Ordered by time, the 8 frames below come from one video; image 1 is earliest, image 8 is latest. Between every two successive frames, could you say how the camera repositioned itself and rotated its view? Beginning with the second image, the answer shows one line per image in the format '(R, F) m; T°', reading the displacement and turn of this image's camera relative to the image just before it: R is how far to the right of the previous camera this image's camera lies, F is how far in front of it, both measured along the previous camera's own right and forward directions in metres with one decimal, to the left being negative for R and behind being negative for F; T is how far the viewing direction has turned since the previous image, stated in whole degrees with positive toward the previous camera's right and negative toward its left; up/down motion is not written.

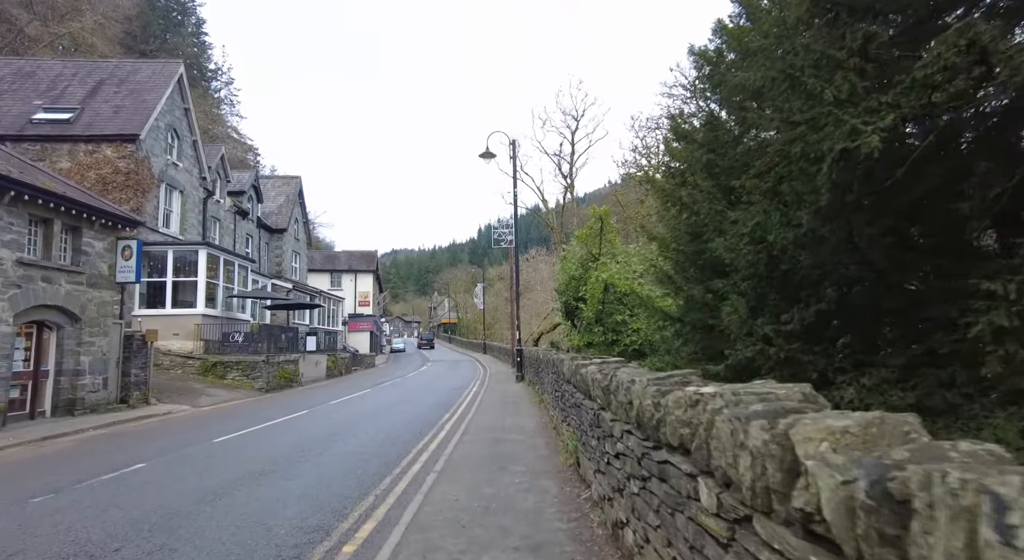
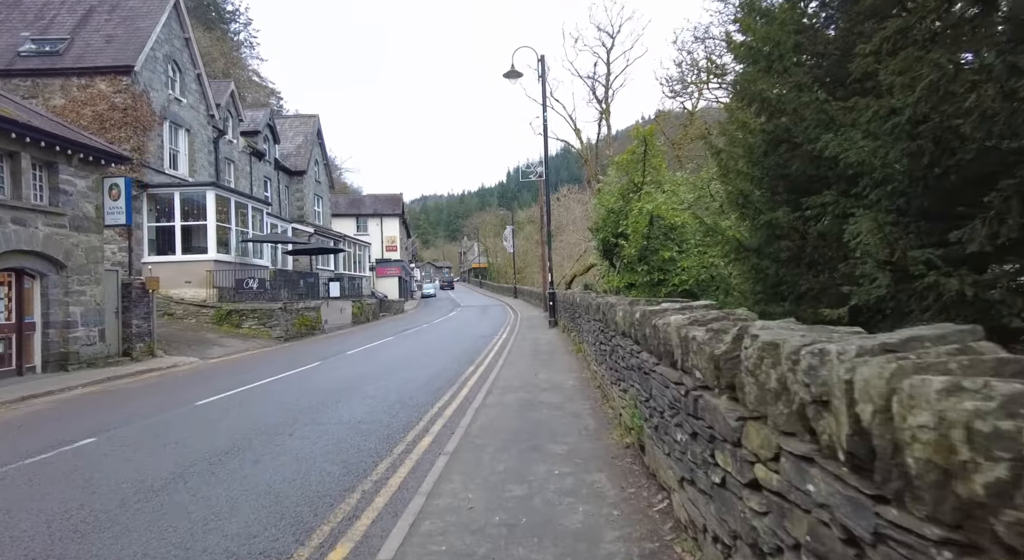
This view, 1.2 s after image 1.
(0.0, +1.8) m; -3°
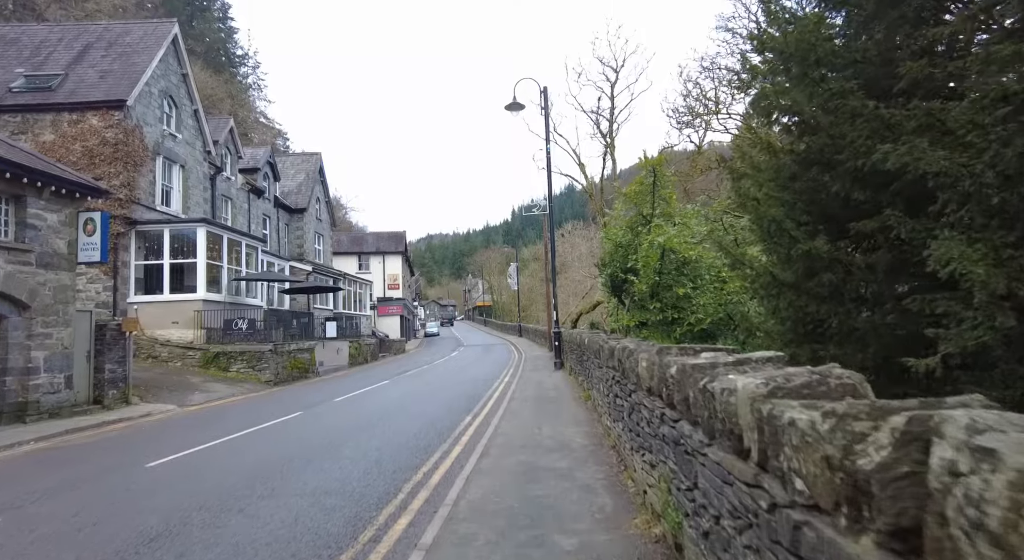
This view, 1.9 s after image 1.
(+0.1, +1.0) m; -1°
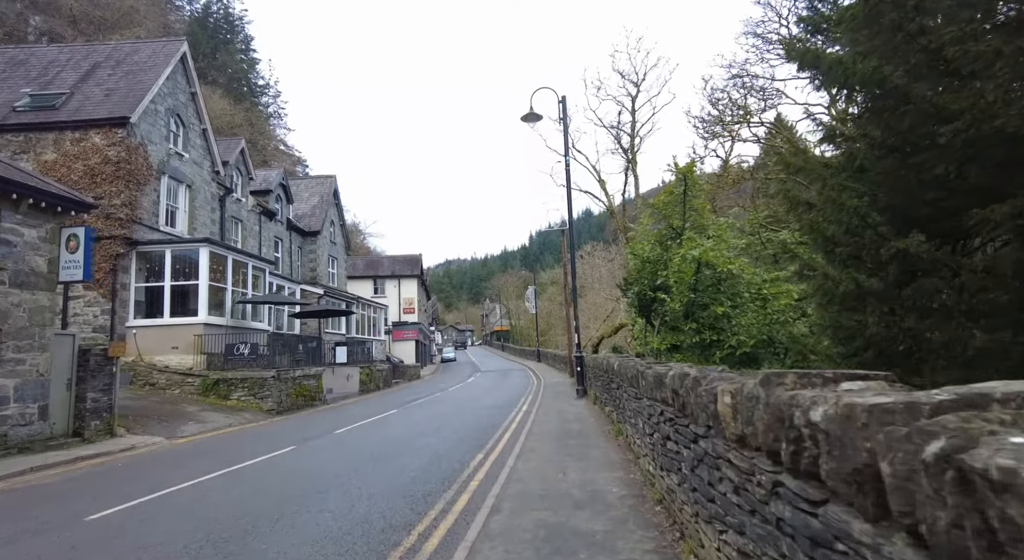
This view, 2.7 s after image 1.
(0.0, +1.3) m; -2°
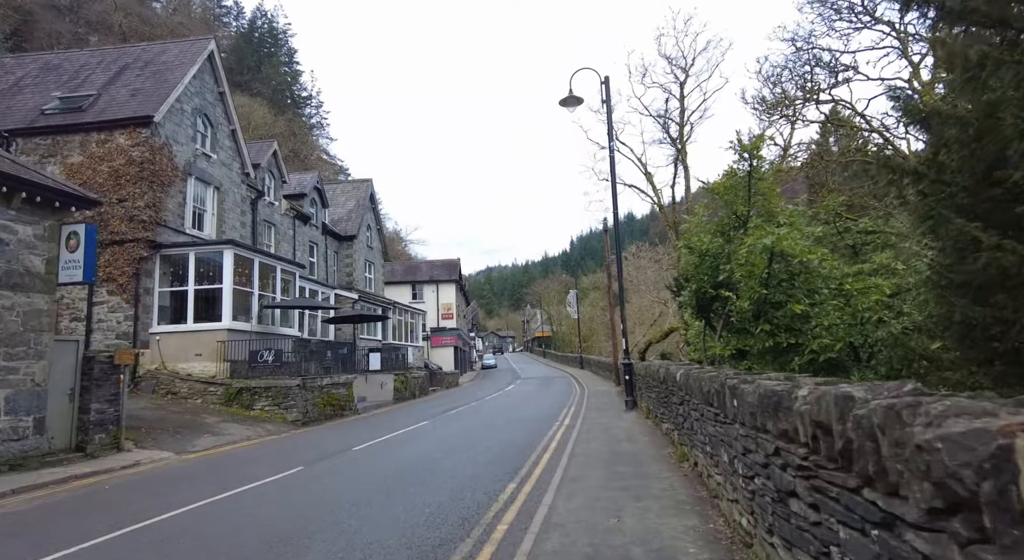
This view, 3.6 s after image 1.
(+0.1, +1.5) m; -4°
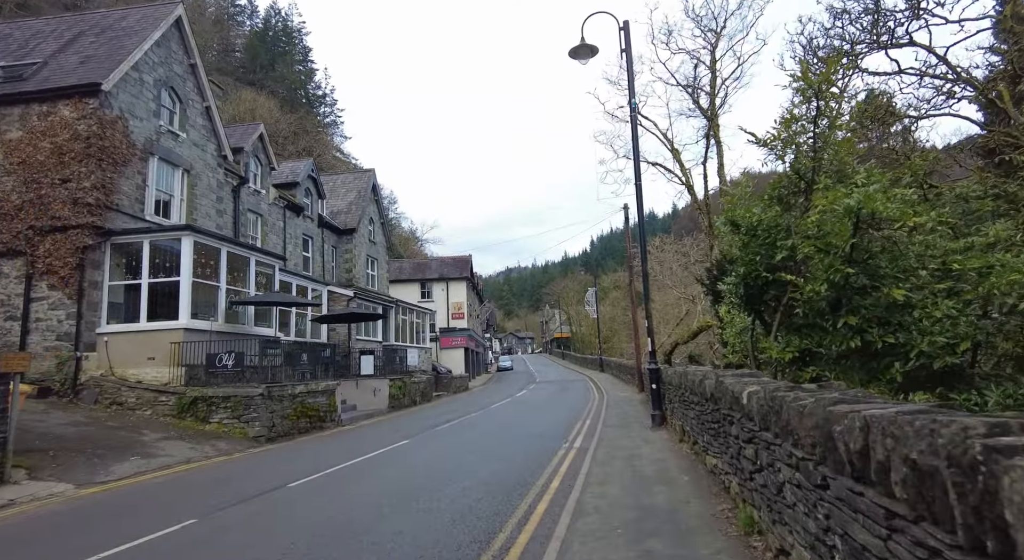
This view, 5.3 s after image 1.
(+0.5, +2.7) m; -2°
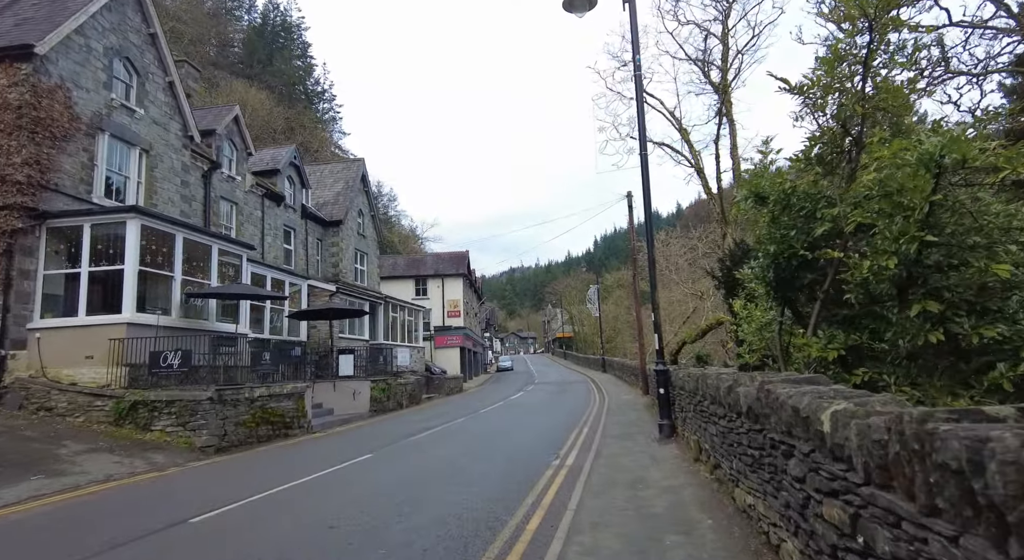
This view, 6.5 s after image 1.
(+0.4, +1.8) m; 0°
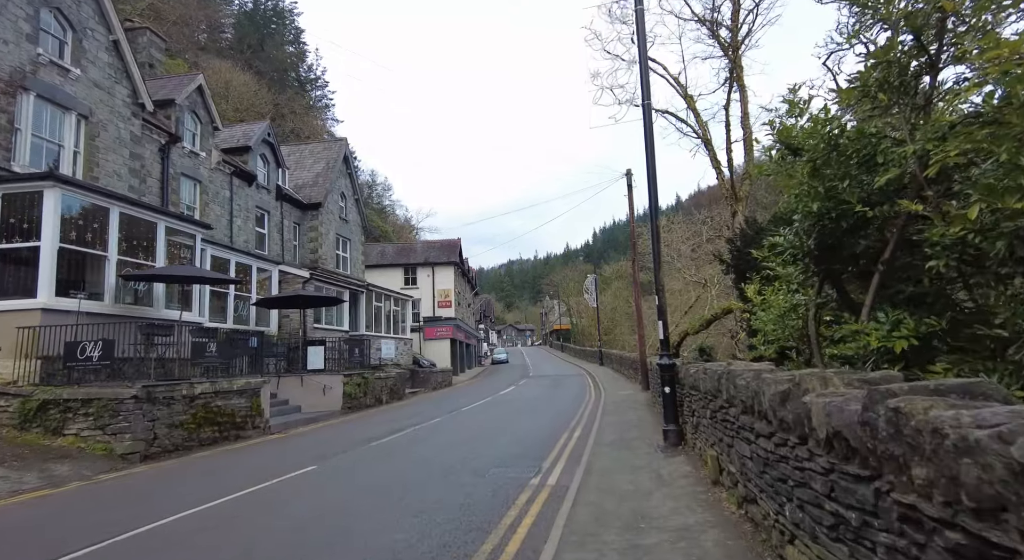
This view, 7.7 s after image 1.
(+0.4, +1.9) m; 0°
